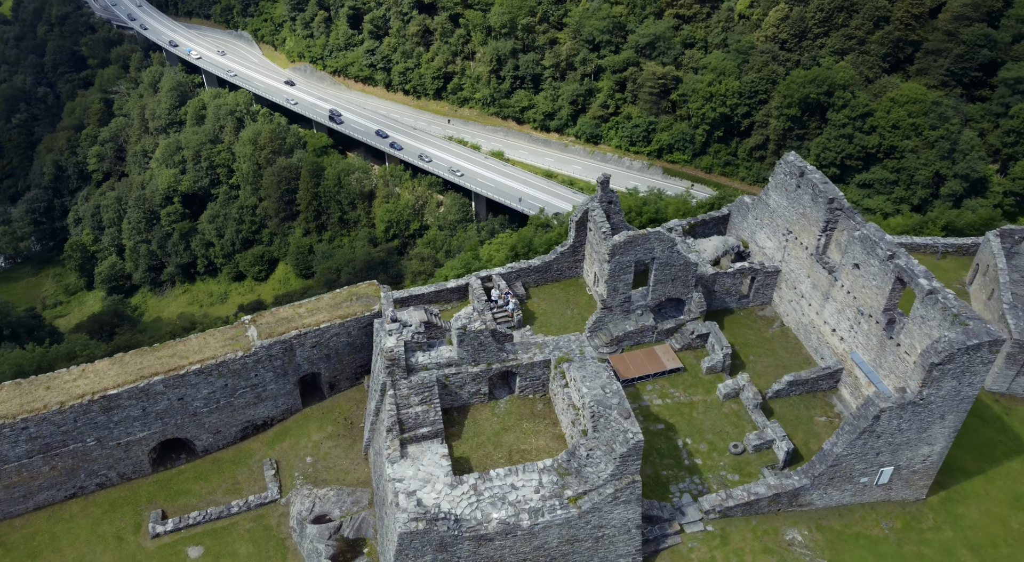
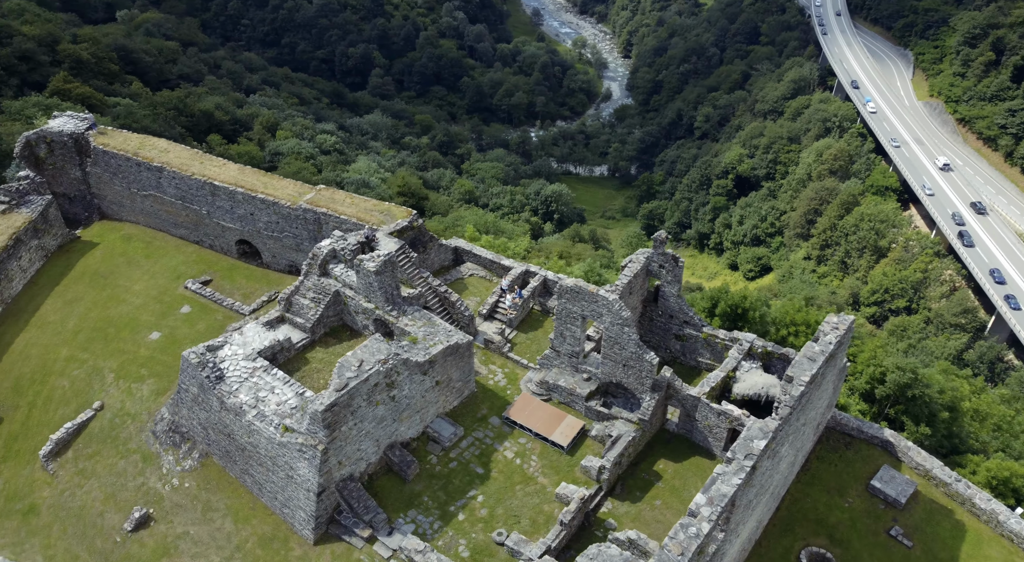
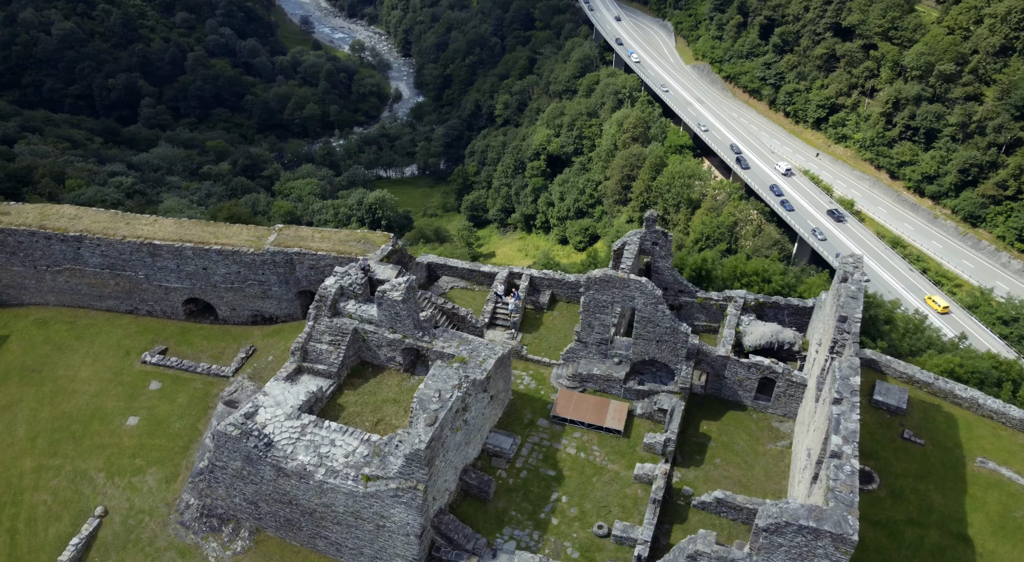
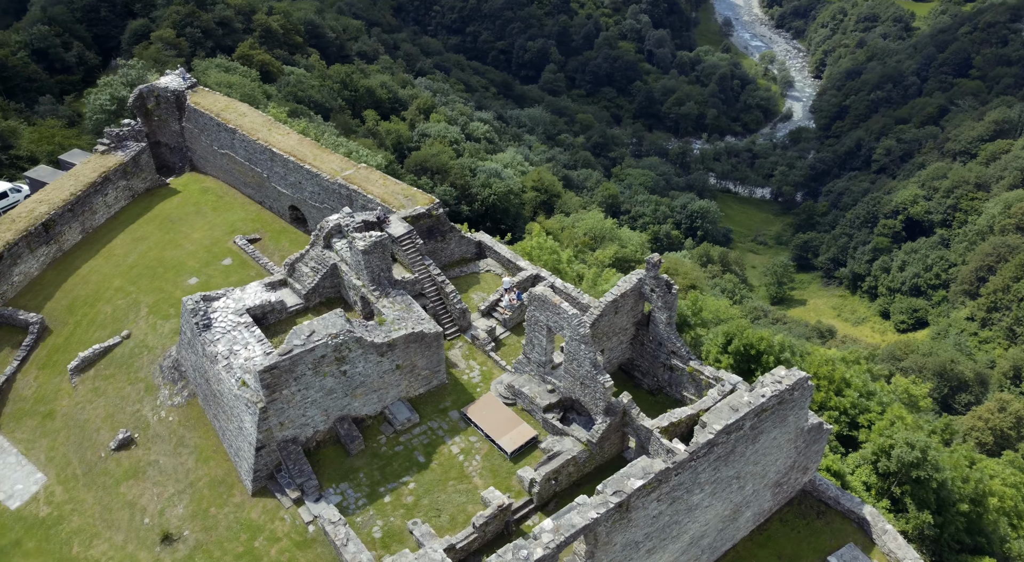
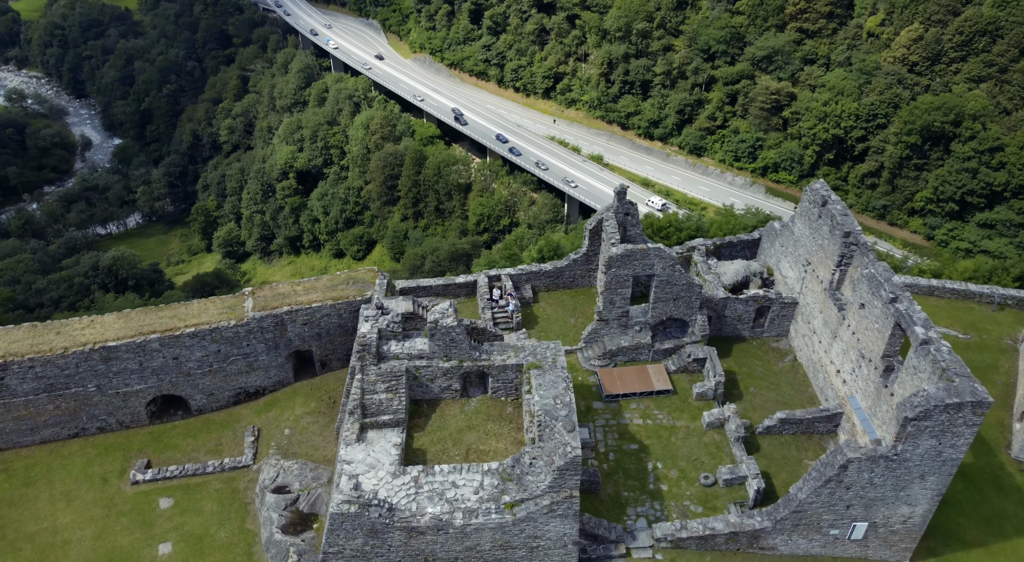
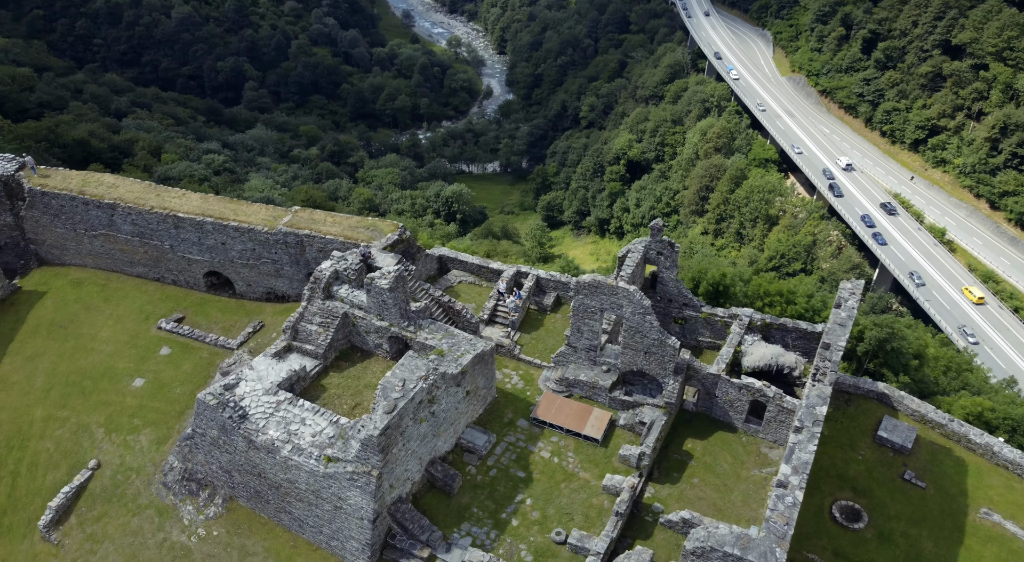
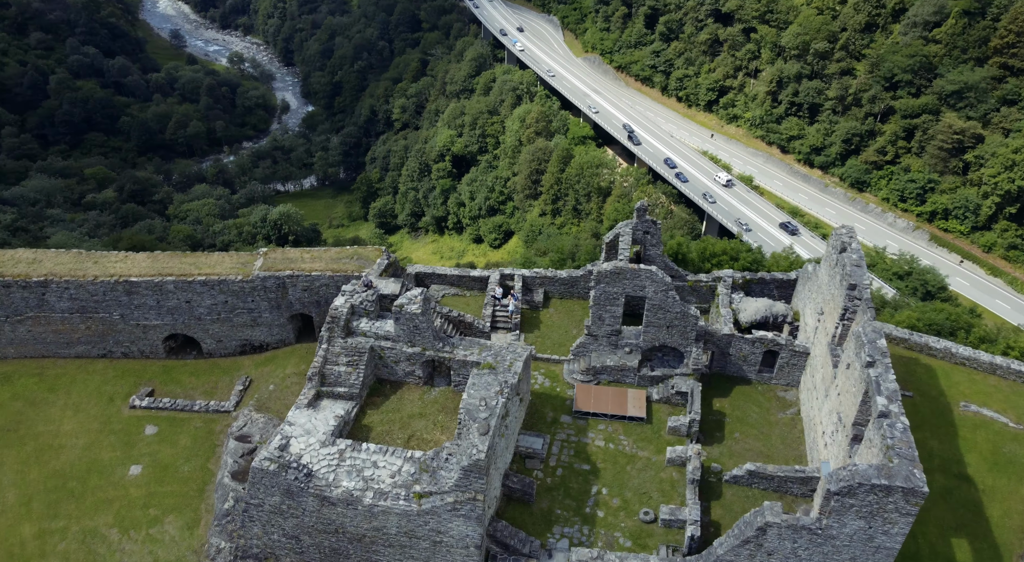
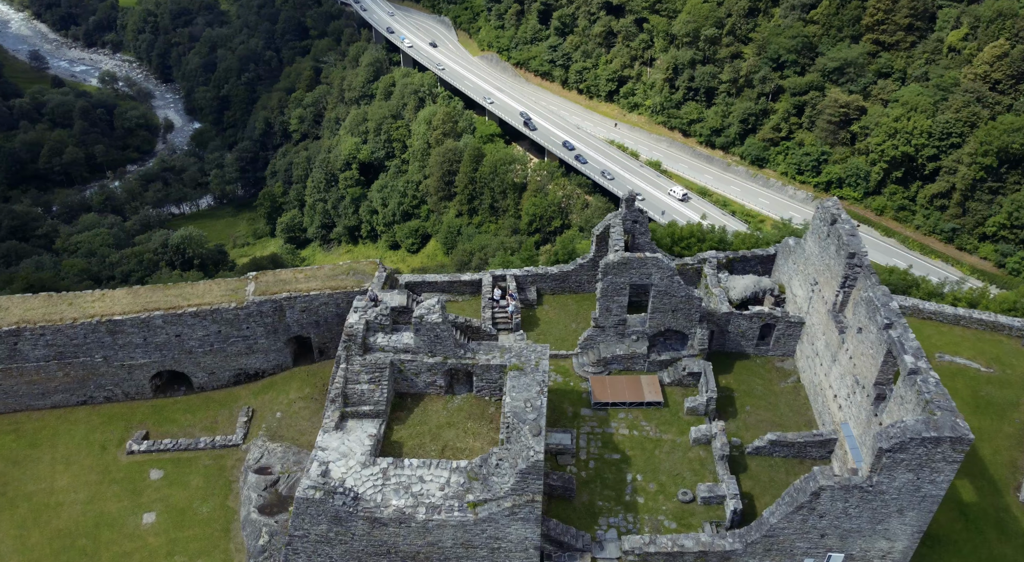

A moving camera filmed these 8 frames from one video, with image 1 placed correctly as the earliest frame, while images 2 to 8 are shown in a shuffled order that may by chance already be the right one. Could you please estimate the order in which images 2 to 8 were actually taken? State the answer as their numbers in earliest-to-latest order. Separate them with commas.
5, 8, 7, 3, 6, 2, 4
